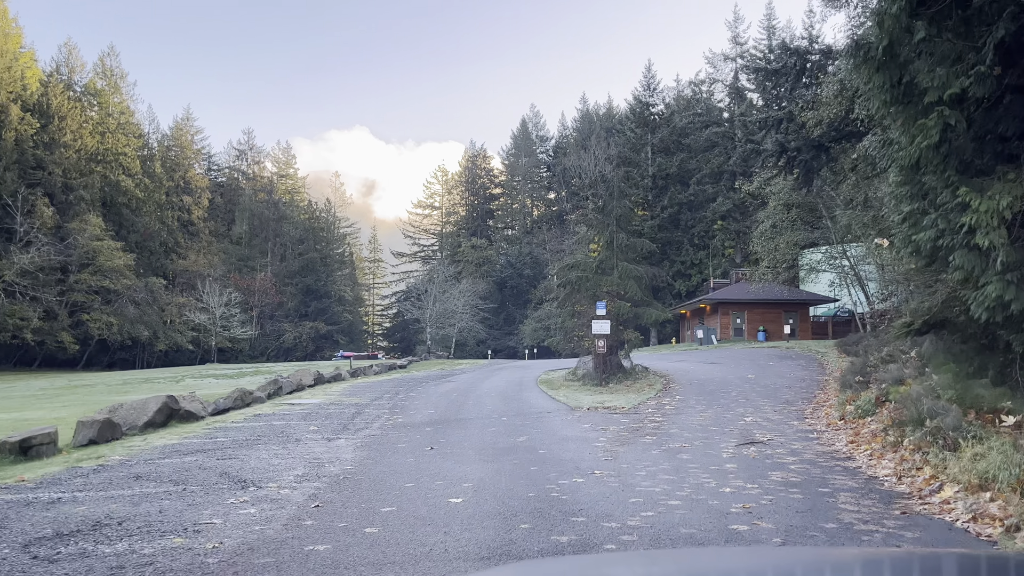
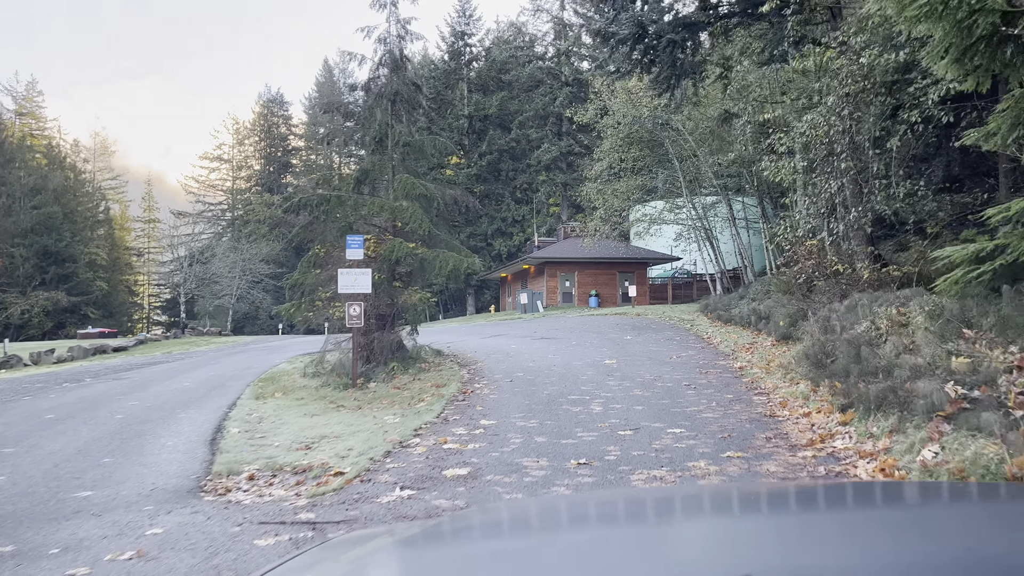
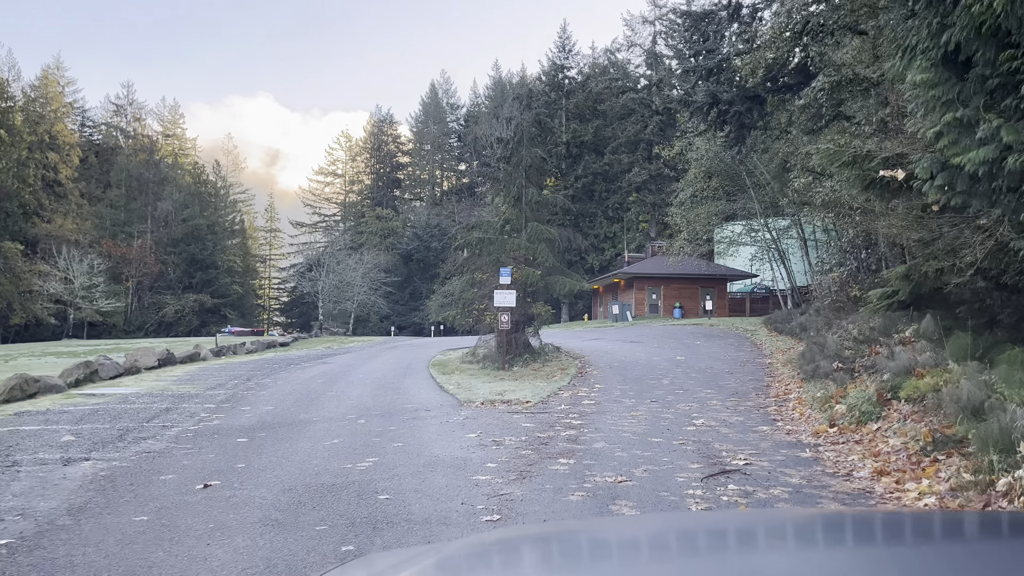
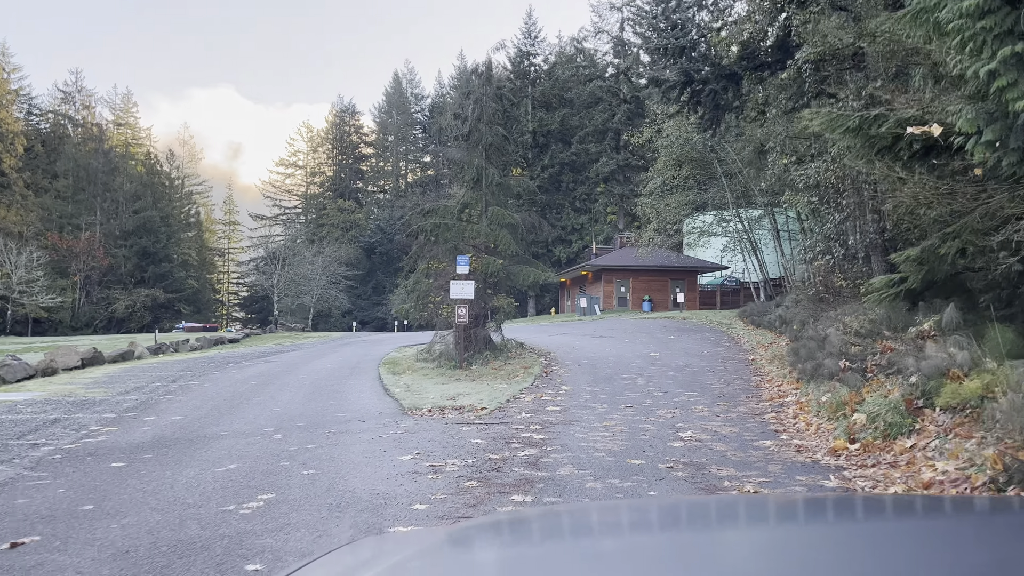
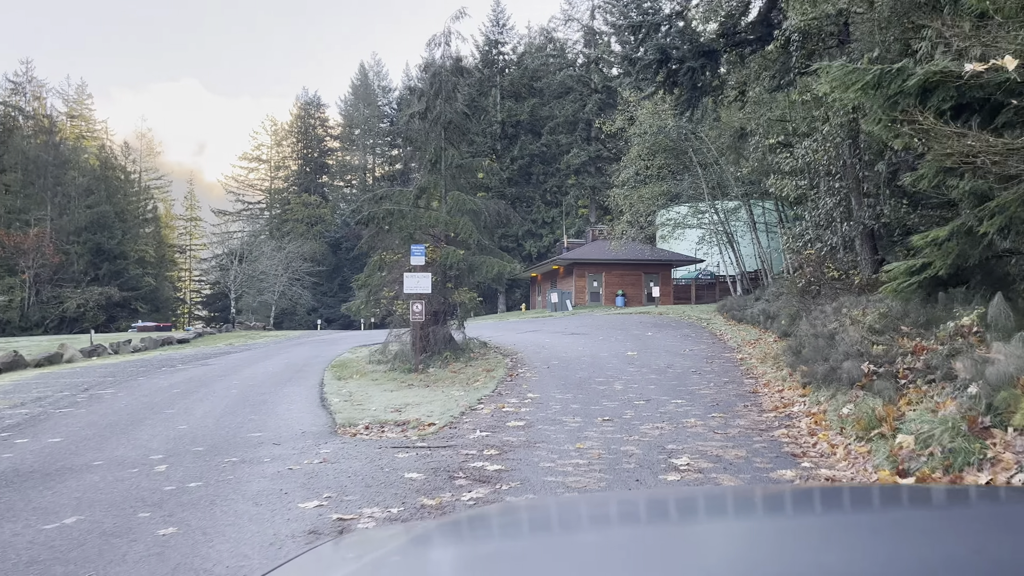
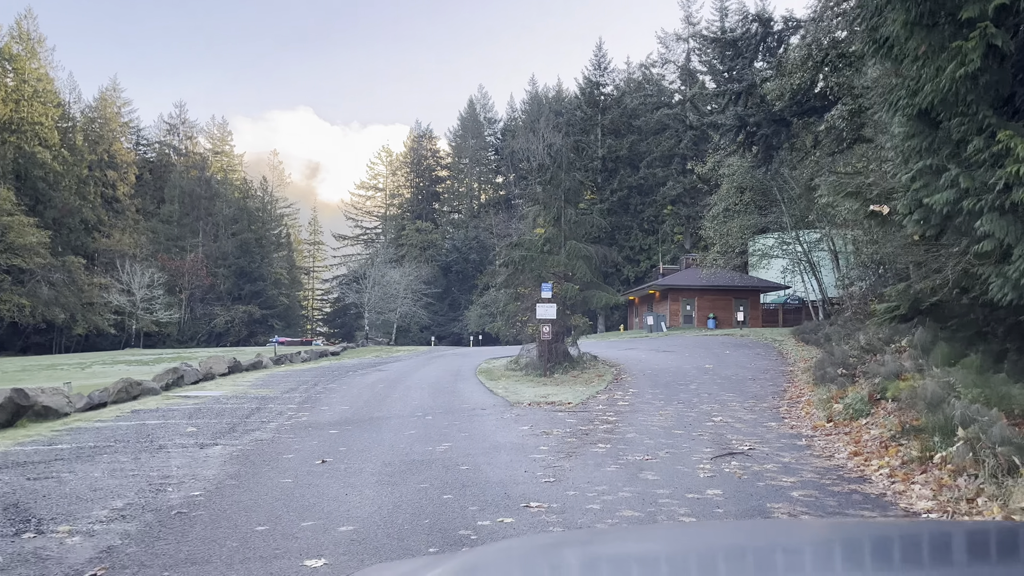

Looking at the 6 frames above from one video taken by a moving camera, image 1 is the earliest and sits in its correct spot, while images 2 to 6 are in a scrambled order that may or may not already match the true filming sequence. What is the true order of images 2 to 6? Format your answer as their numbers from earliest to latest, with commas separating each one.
6, 3, 4, 5, 2
